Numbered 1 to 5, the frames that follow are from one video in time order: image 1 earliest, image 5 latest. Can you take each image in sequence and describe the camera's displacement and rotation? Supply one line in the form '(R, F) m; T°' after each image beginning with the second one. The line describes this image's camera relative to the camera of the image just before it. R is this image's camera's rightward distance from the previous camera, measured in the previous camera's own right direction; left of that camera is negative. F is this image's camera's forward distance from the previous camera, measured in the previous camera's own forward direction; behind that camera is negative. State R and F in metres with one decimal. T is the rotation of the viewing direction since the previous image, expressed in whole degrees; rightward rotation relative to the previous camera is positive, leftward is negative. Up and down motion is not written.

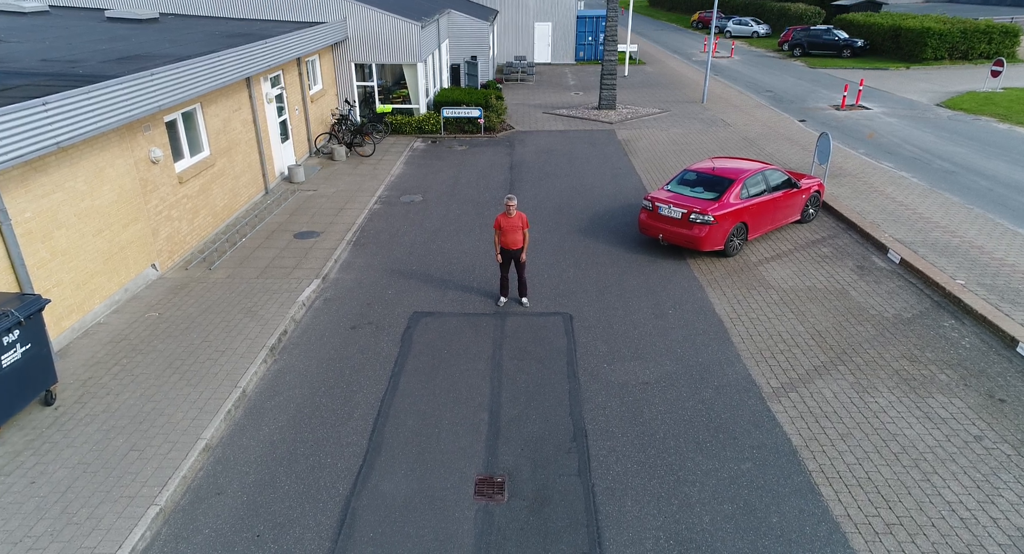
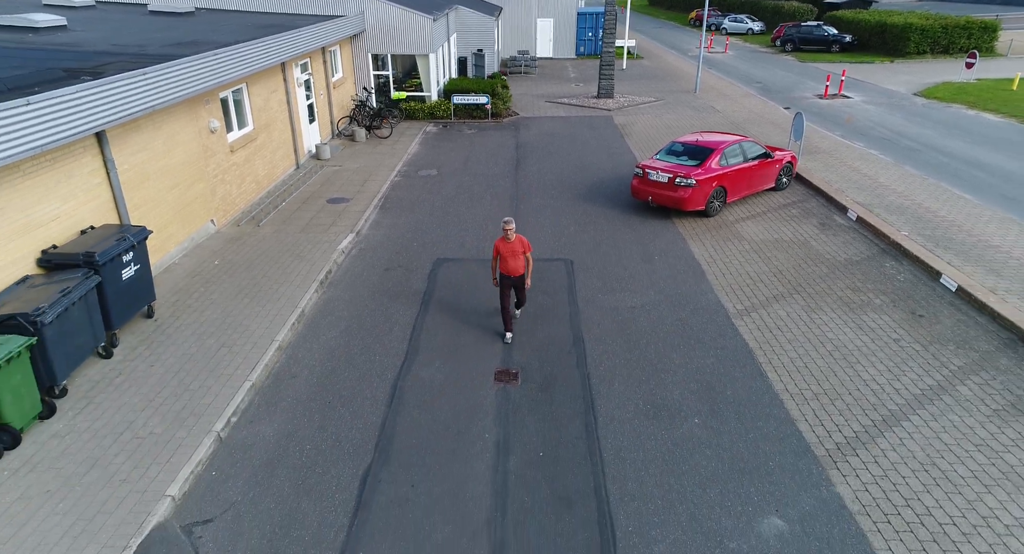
(-0.1, -1.6) m; 0°
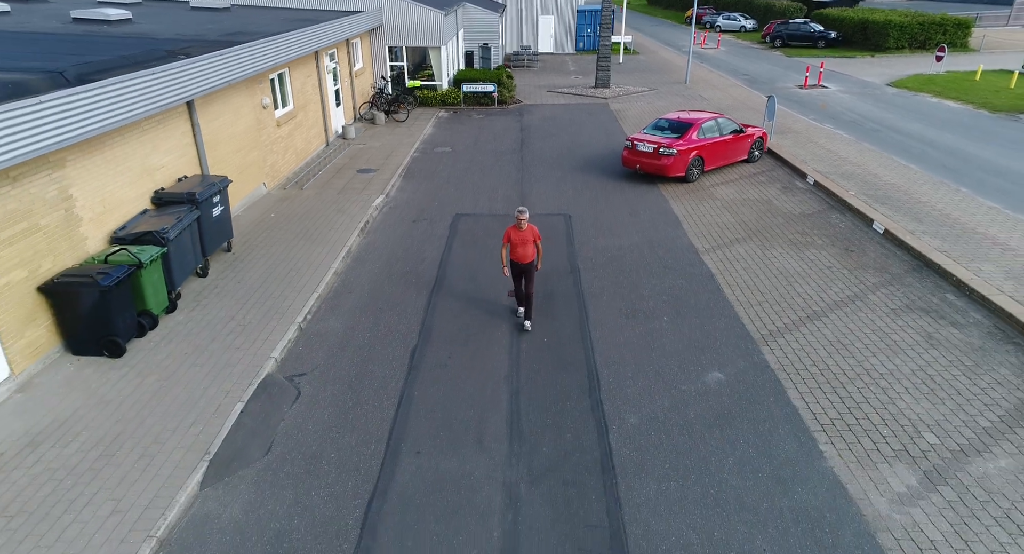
(-0.2, -2.0) m; 0°
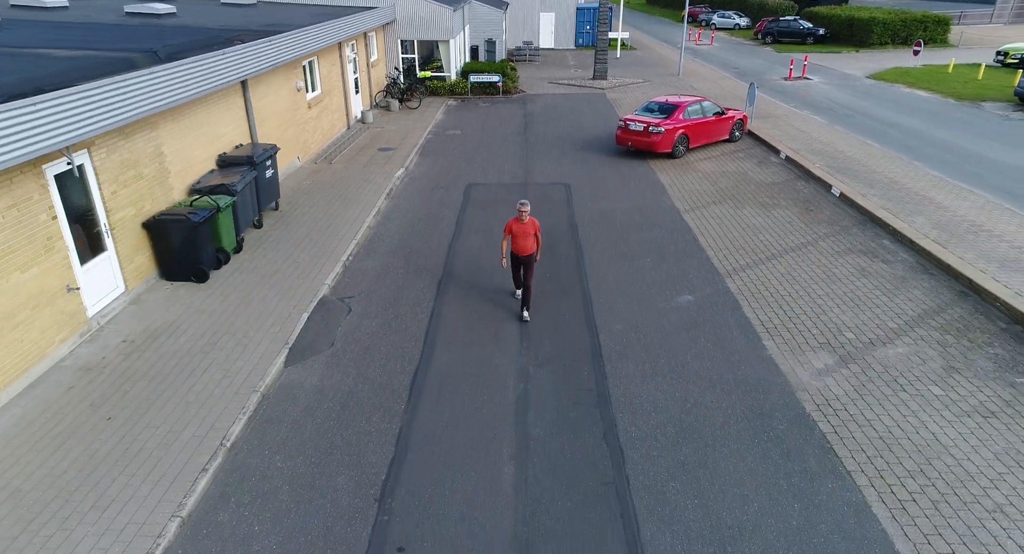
(-0.1, -1.8) m; 0°
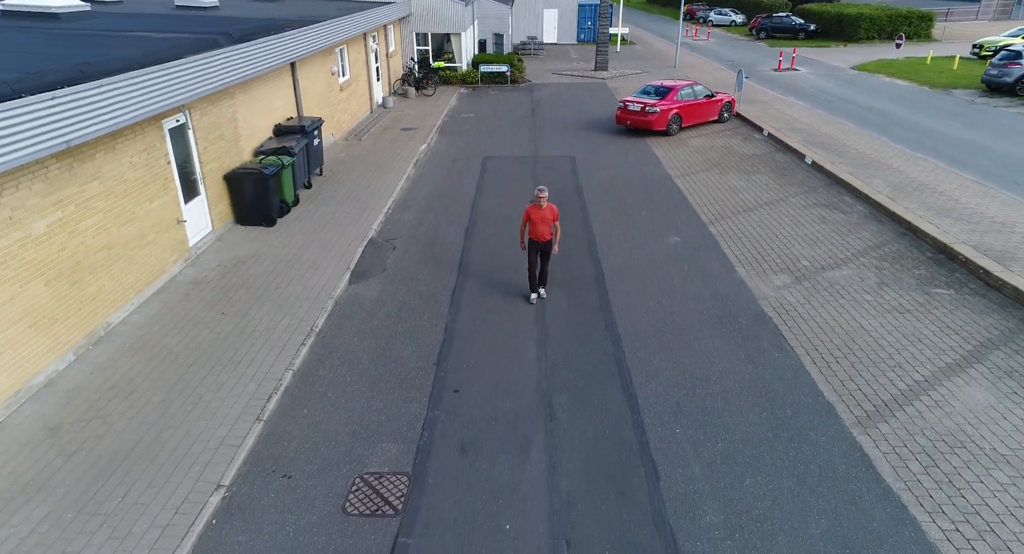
(-0.3, -1.8) m; 0°
